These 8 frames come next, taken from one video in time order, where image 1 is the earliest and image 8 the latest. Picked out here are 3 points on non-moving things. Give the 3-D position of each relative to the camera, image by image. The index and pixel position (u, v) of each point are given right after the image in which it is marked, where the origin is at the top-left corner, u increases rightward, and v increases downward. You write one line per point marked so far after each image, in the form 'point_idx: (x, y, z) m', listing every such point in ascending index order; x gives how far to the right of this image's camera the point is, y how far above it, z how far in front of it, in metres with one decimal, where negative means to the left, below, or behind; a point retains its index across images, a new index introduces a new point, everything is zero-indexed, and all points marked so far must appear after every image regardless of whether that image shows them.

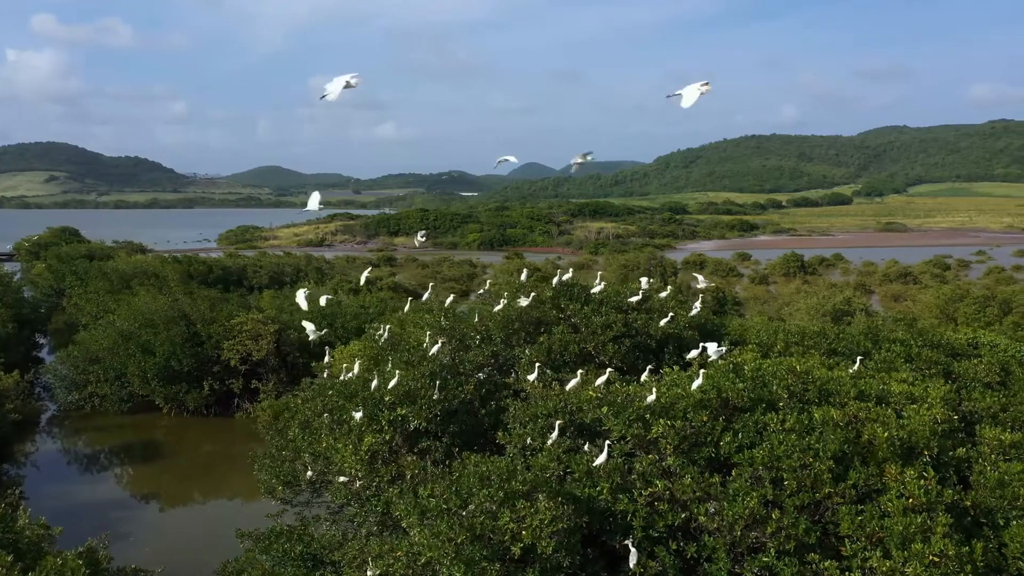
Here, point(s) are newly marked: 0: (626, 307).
0: (+2.0, -0.3, +13.9) m
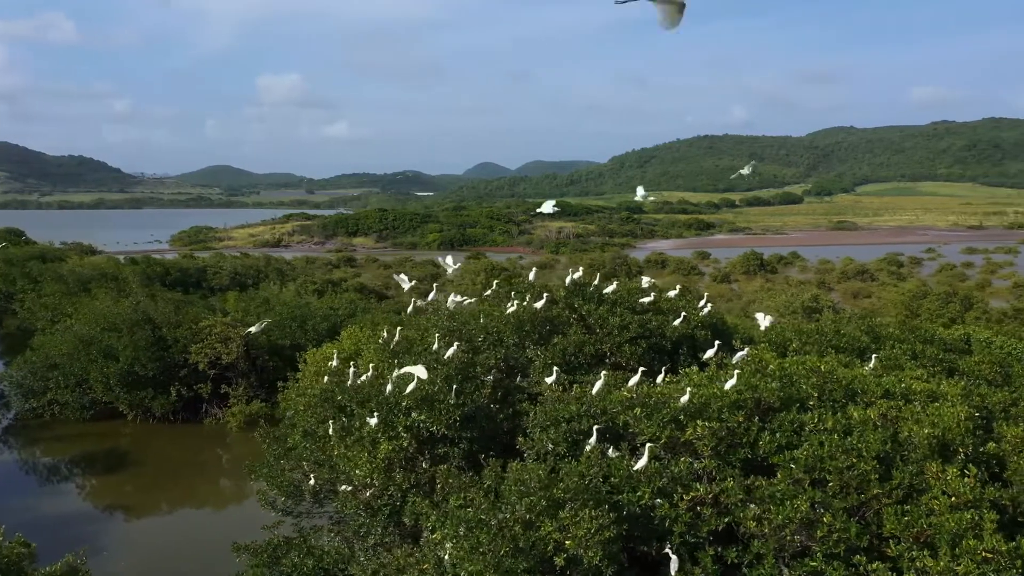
0: (+2.1, -0.3, +13.7) m
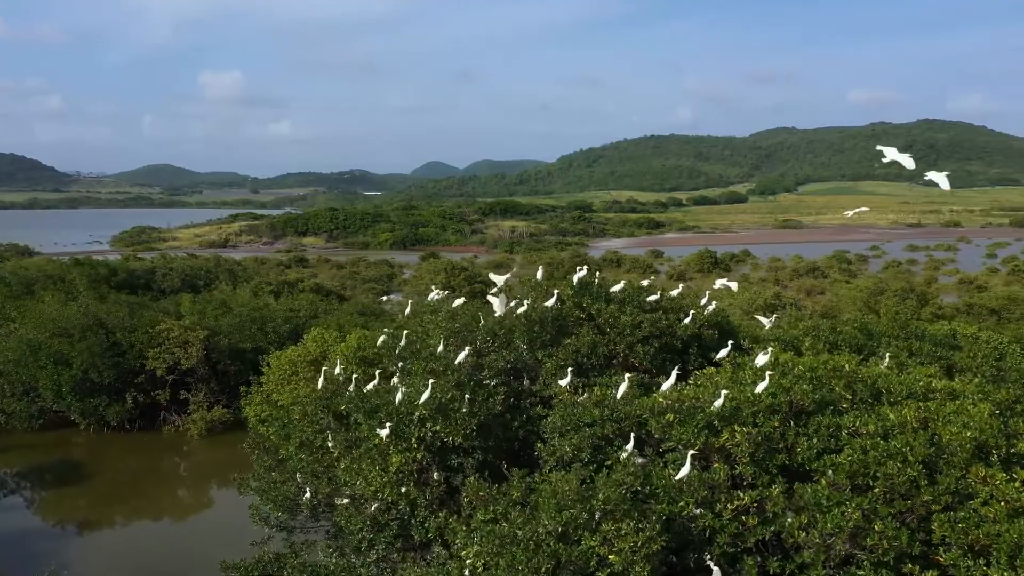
0: (+2.2, -0.3, +13.3) m
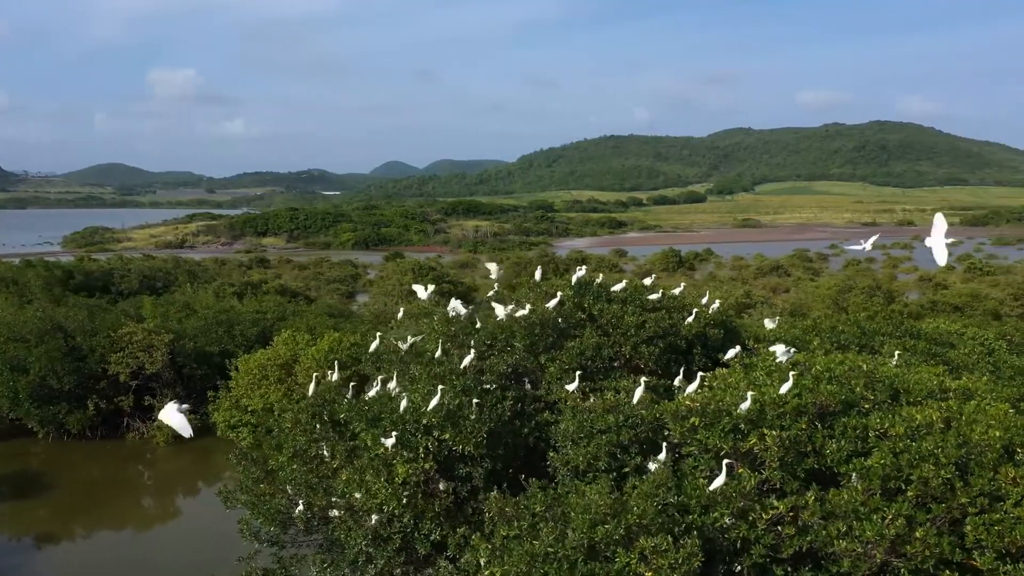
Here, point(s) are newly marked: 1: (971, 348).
0: (+2.2, -0.3, +12.9) m
1: (+9.2, -1.2, +16.4) m
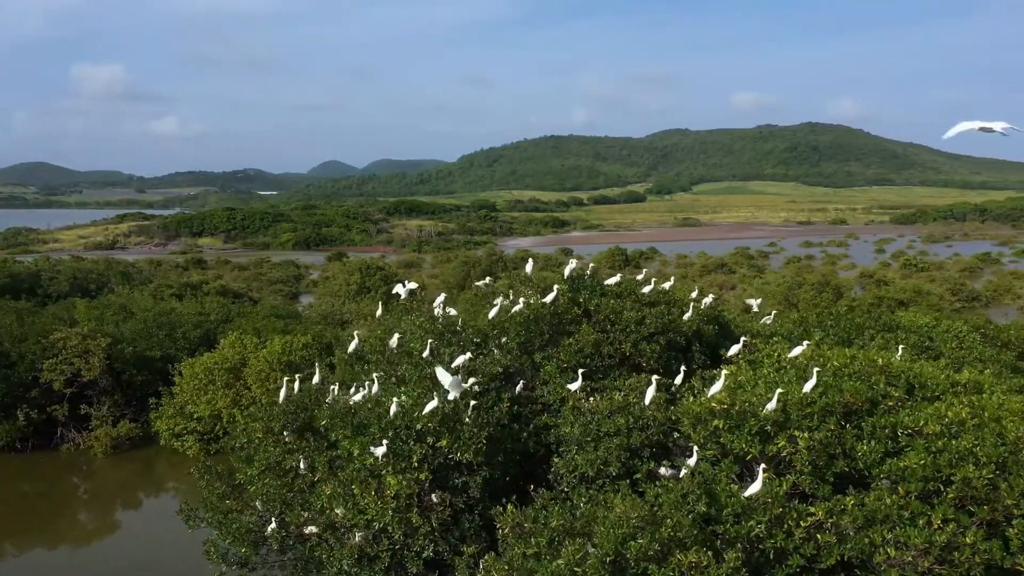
0: (+2.0, -0.2, +12.2) m
1: (+8.7, -1.0, +16.2) m
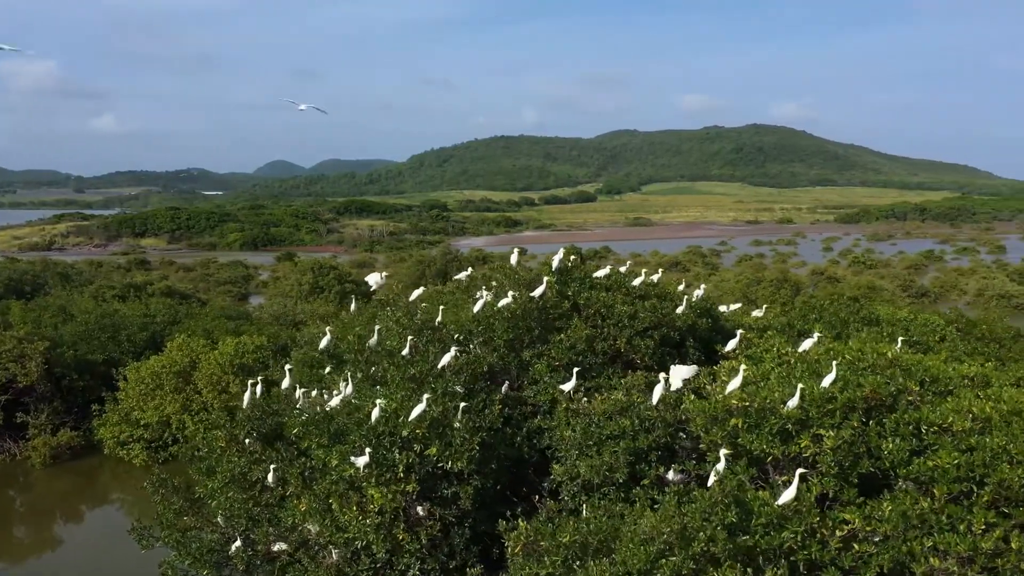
0: (+1.7, -0.1, +11.5) m
1: (+8.2, -0.9, +15.9) m
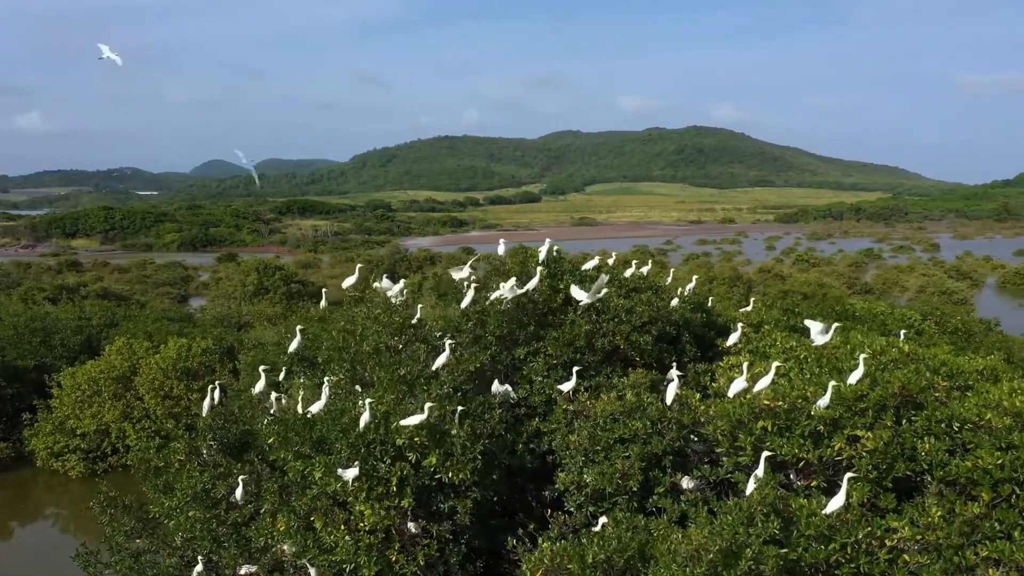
0: (+1.5, 0.0, +10.8) m
1: (+7.7, -0.7, +15.6) m
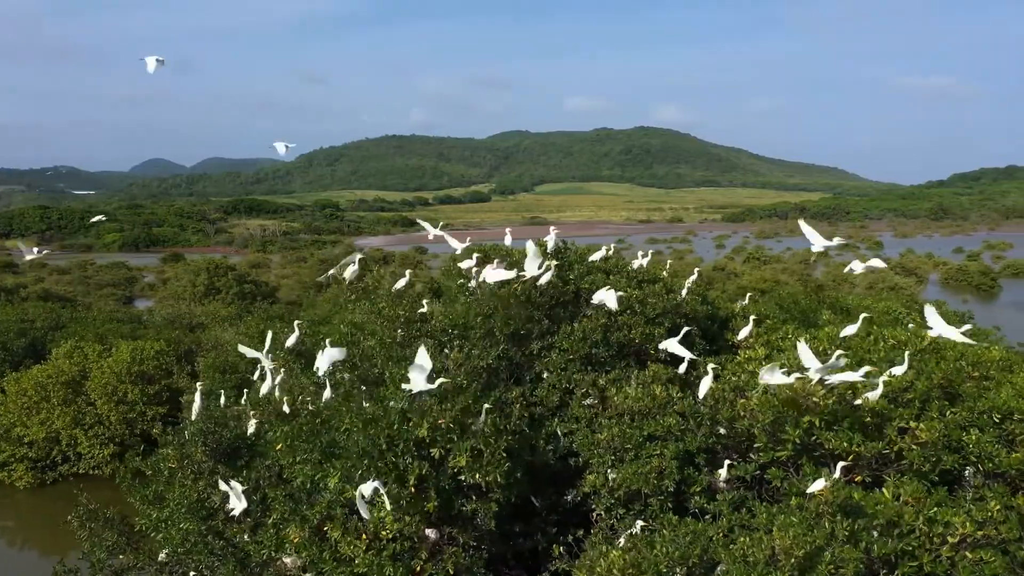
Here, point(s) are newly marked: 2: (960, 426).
0: (+1.6, +0.1, +10.4) m
1: (+7.4, -0.6, +15.6) m
2: (+3.8, -1.2, +6.9) m
